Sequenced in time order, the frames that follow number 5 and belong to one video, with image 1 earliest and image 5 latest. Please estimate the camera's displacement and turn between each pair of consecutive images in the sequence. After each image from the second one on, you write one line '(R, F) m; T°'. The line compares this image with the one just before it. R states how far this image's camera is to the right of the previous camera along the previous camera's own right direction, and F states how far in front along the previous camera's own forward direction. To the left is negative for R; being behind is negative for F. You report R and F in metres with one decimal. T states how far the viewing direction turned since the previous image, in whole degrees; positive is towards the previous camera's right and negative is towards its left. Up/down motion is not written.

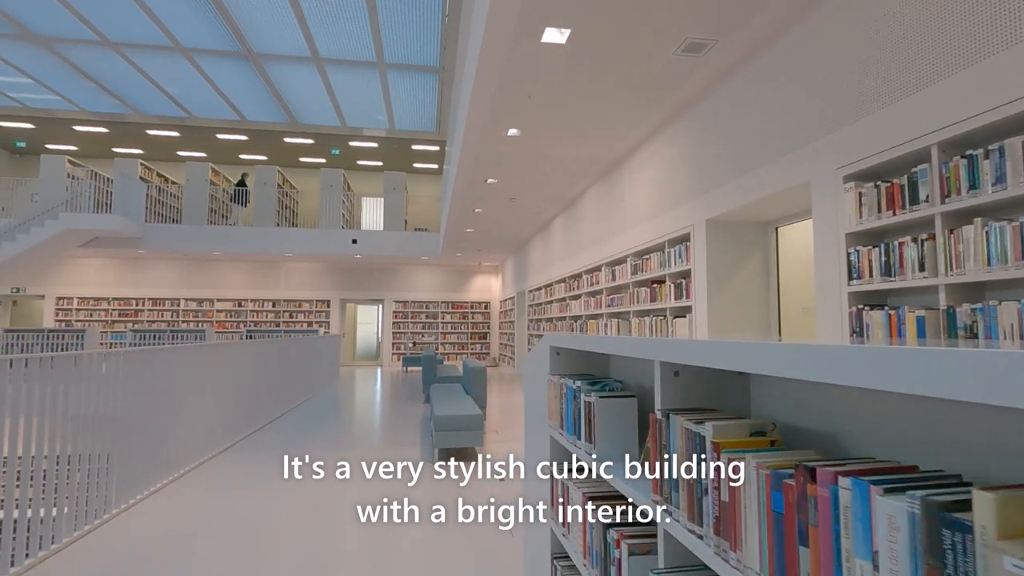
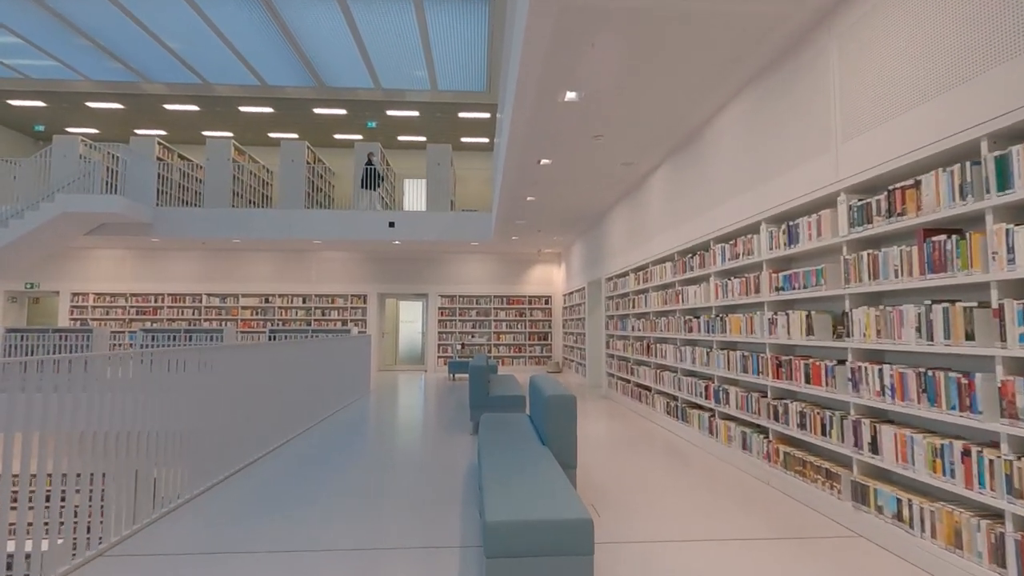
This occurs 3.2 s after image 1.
(-0.3, +2.3) m; -6°
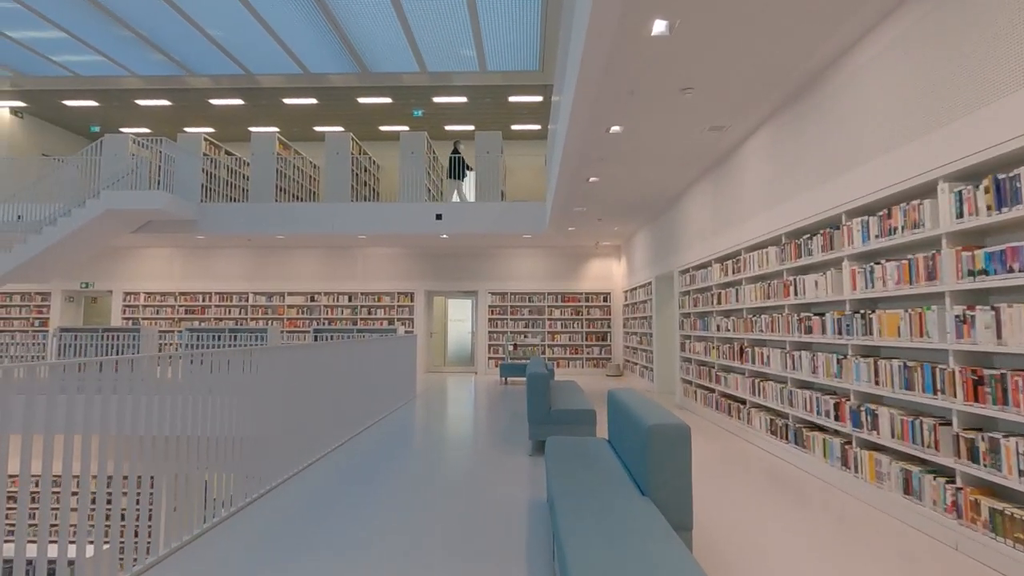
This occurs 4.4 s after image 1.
(-0.1, +0.9) m; -5°
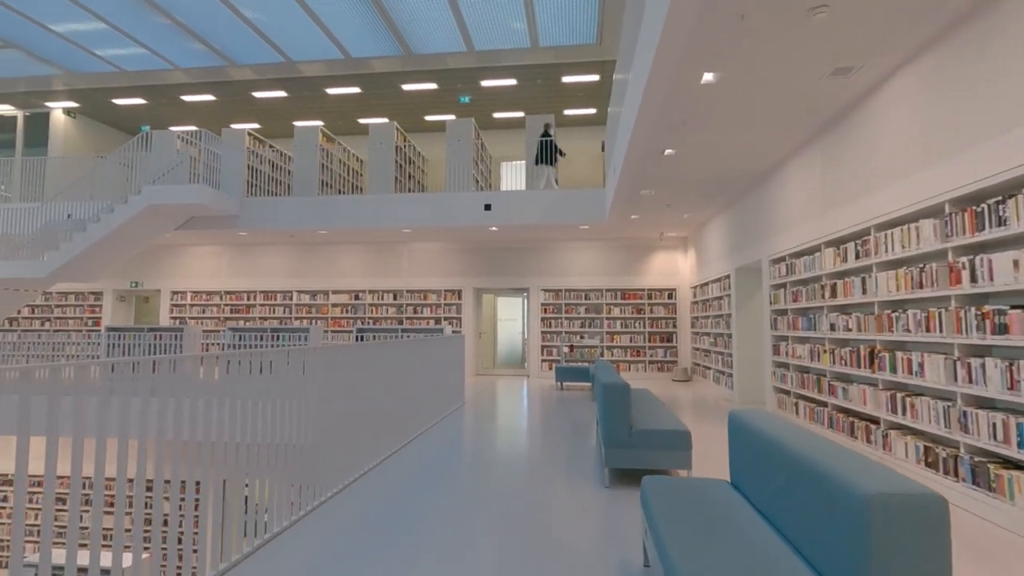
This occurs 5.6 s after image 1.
(-0.1, +0.9) m; -5°
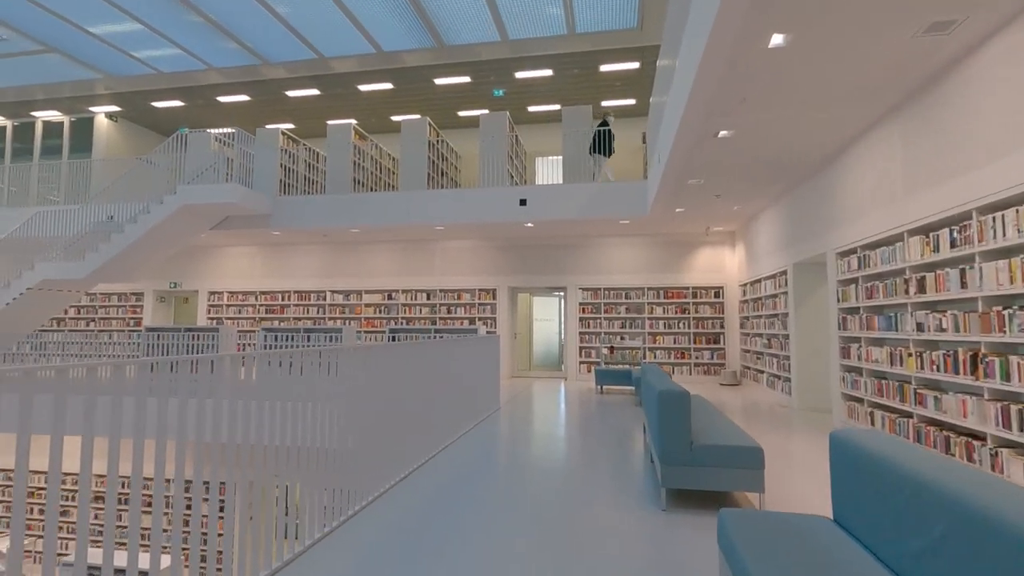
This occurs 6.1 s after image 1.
(0.0, +0.4) m; -4°
